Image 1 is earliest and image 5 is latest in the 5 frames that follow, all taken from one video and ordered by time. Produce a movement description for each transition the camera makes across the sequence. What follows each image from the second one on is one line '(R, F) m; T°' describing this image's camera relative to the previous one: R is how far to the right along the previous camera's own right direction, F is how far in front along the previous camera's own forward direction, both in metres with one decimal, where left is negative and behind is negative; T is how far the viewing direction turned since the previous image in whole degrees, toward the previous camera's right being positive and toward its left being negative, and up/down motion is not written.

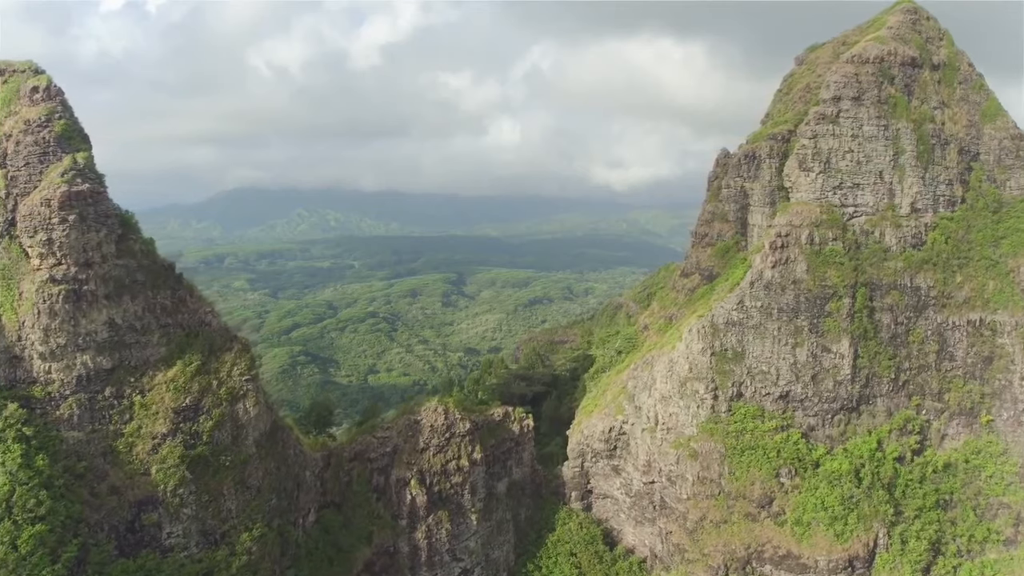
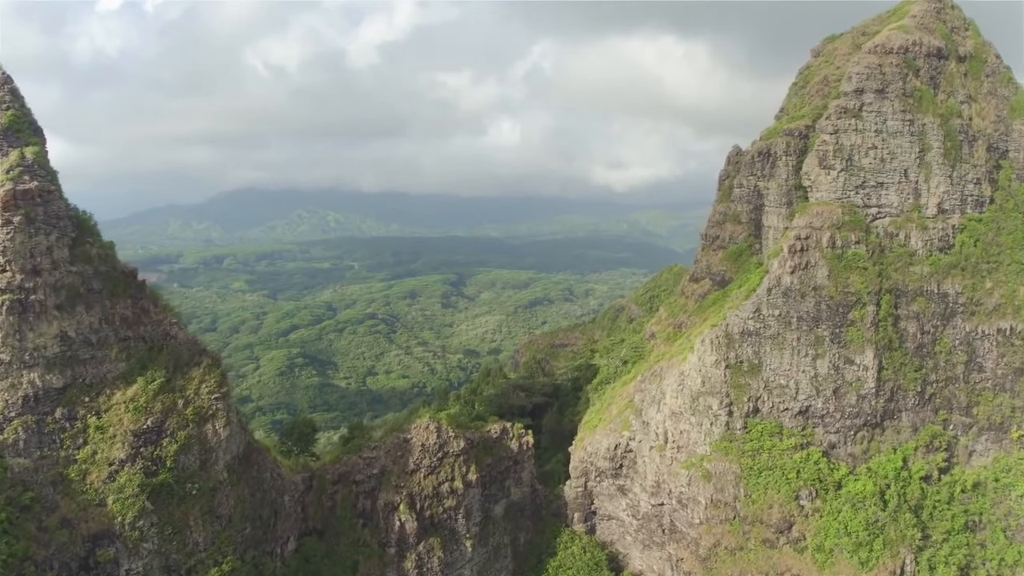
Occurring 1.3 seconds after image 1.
(+0.1, +2.0) m; 0°
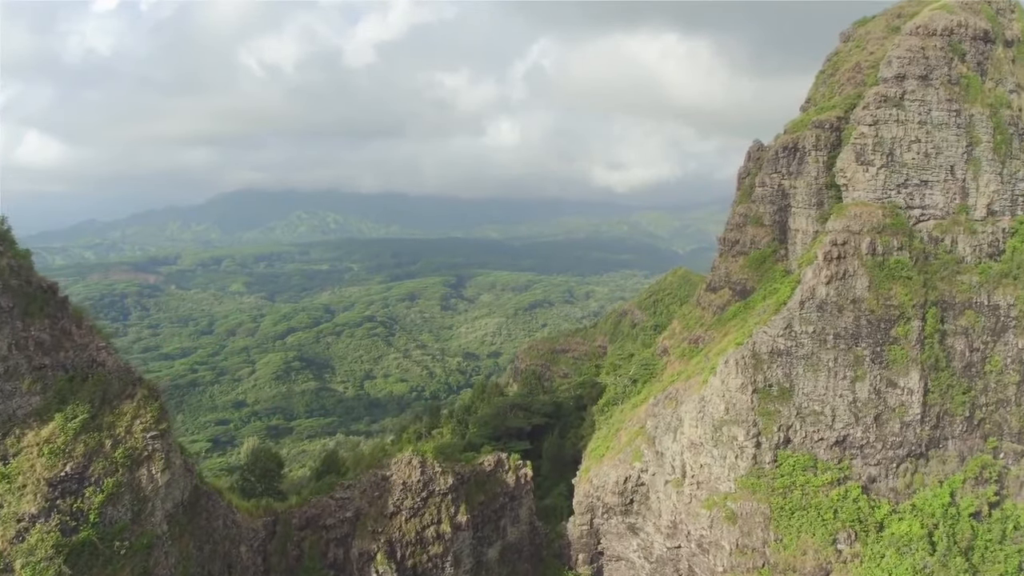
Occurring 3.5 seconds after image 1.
(+0.2, +3.2) m; 0°
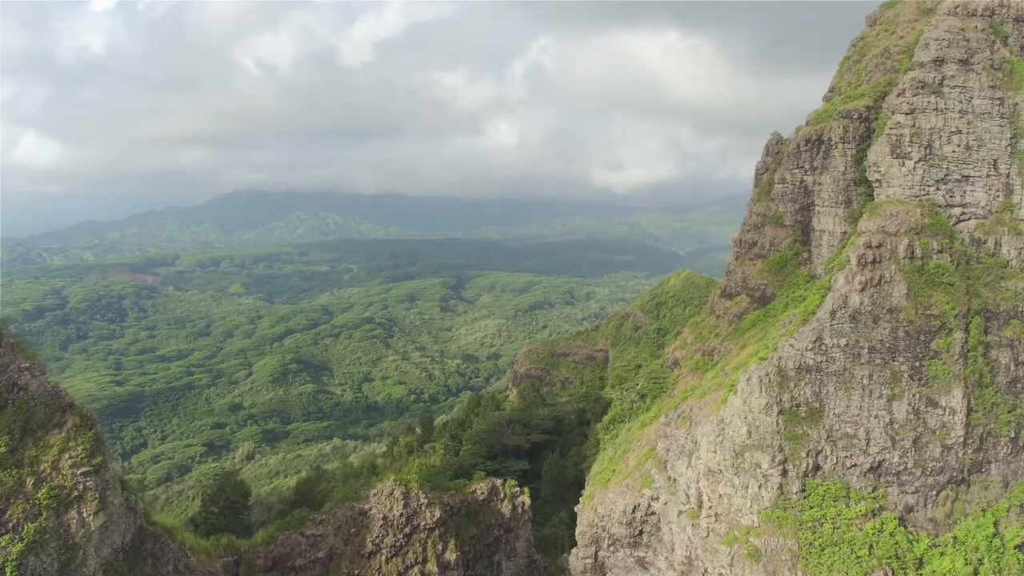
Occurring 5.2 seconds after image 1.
(+0.2, +2.4) m; 0°
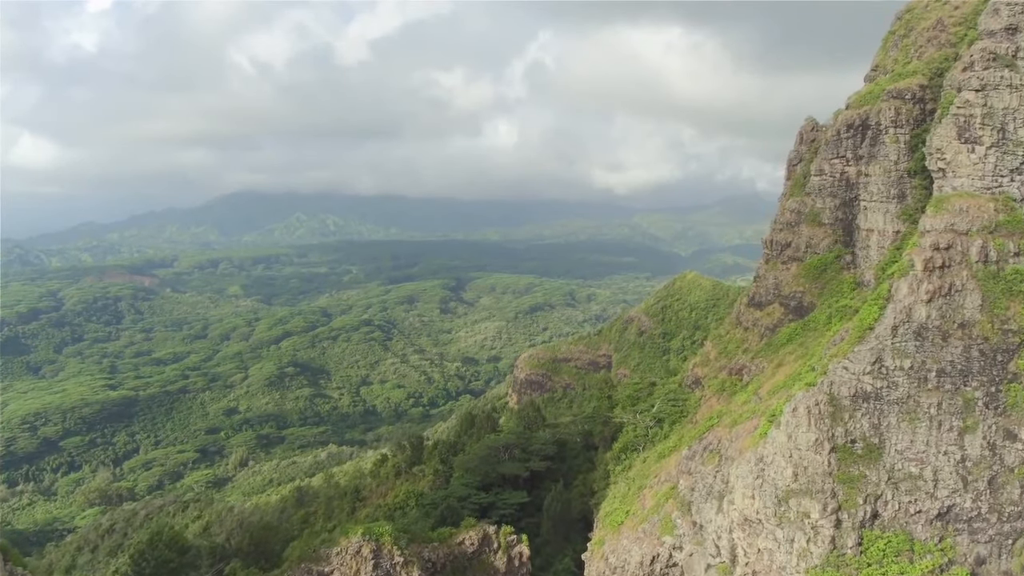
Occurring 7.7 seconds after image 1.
(+0.1, +3.4) m; 0°
